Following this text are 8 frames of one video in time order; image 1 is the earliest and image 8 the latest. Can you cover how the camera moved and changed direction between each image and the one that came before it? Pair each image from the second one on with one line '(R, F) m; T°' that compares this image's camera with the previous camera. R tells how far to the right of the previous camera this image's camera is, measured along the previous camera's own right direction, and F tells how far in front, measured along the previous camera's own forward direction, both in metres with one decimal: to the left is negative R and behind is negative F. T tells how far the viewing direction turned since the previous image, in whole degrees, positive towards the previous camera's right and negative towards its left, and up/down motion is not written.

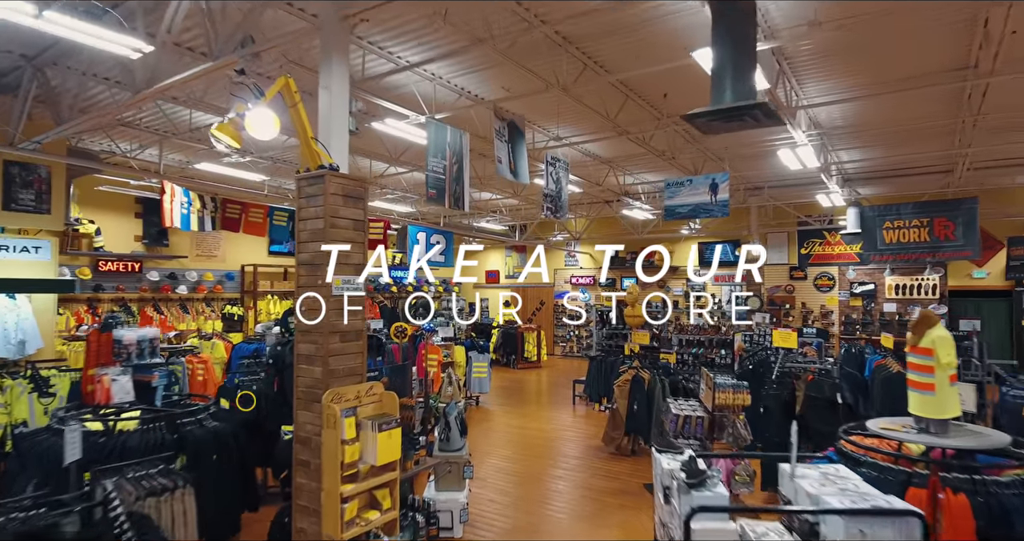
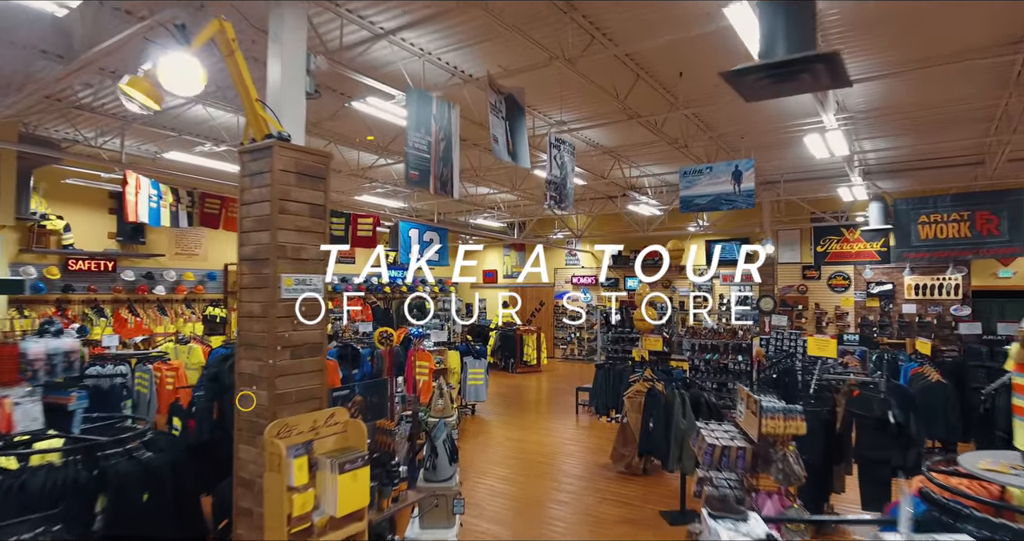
(0.0, +0.7) m; 0°
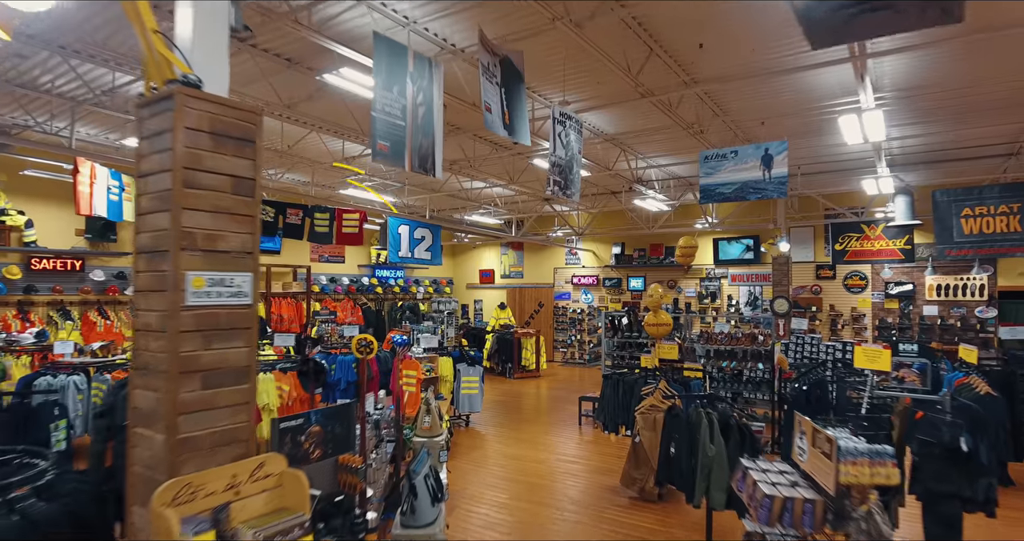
(0.0, +0.8) m; 0°
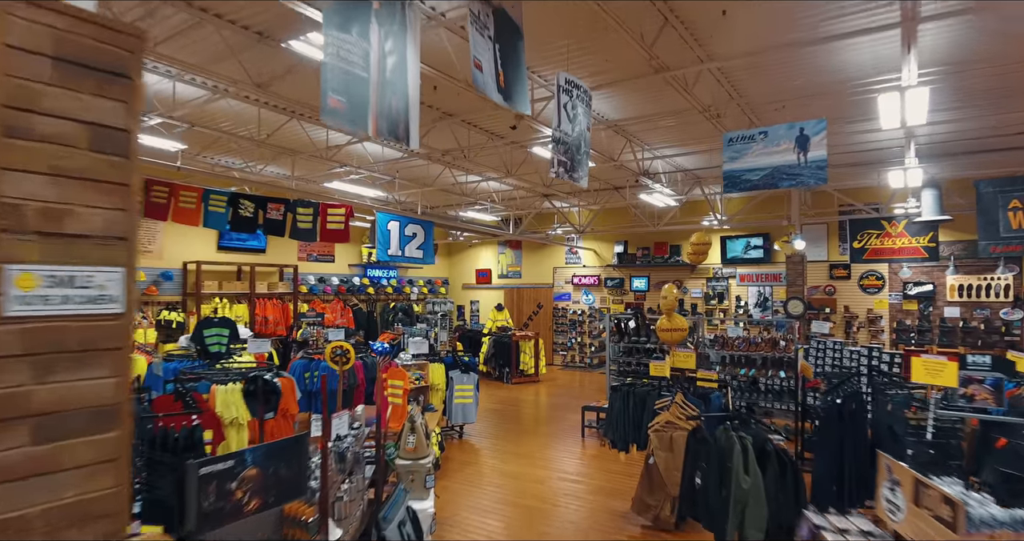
(0.0, +0.7) m; 0°
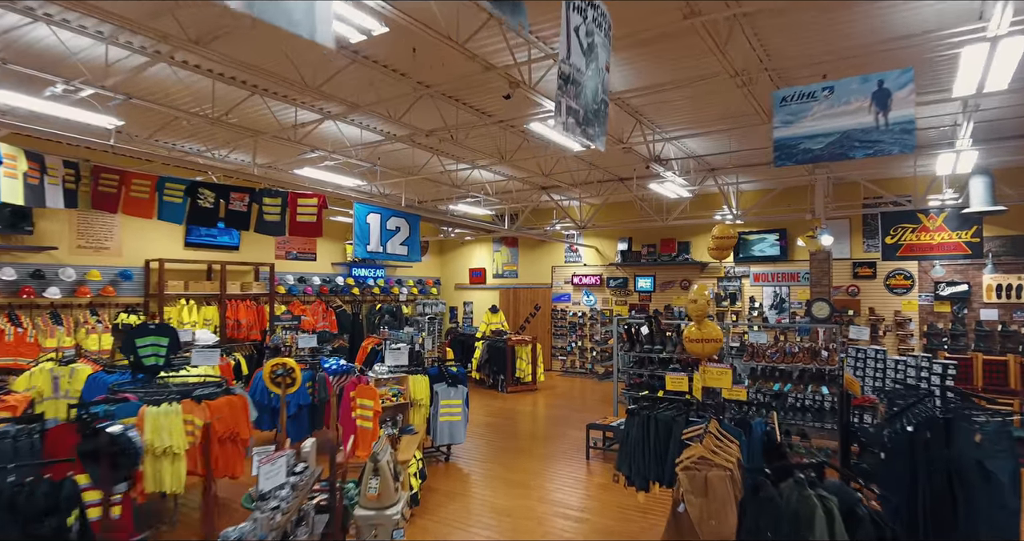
(0.0, +1.1) m; 0°
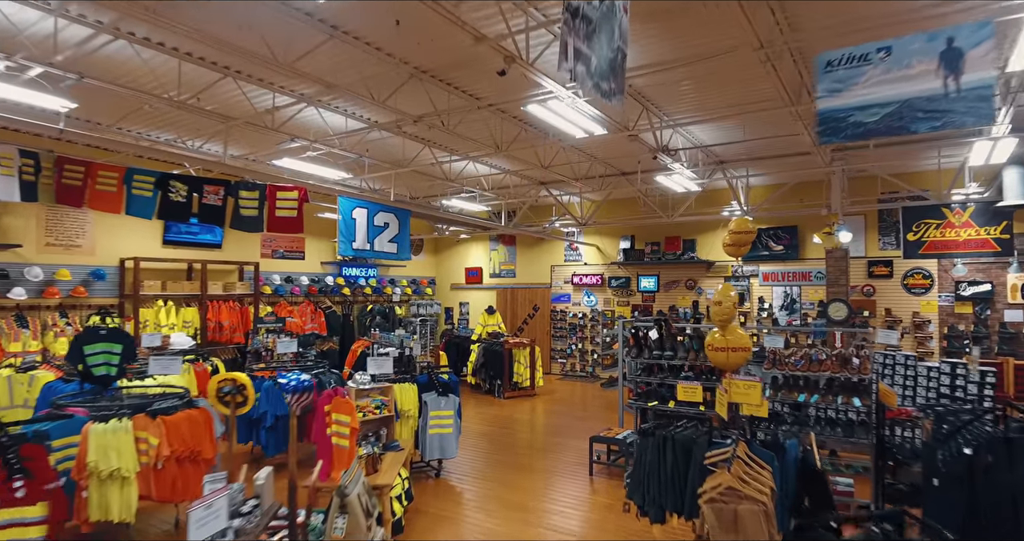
(0.0, +0.6) m; 0°
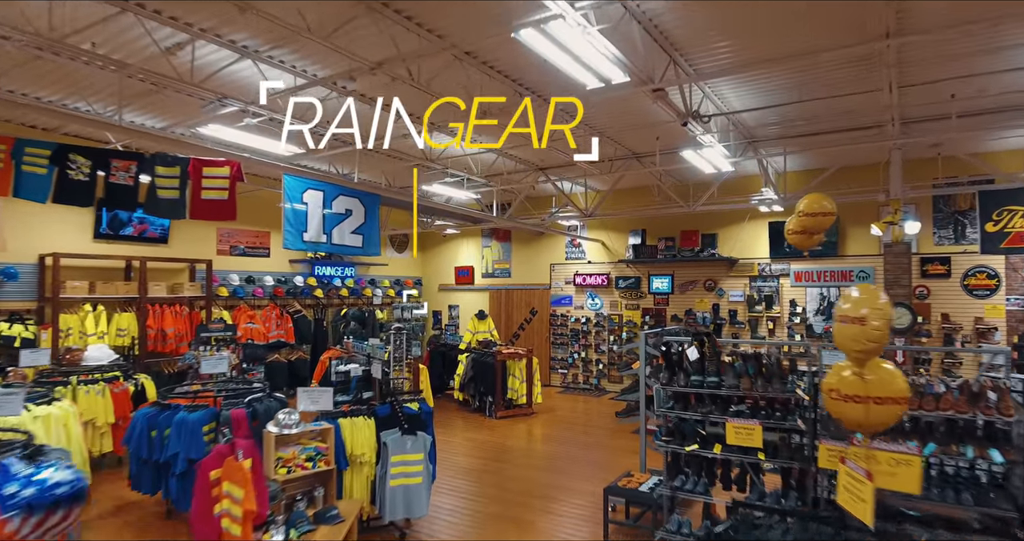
(+0.1, +1.6) m; 0°
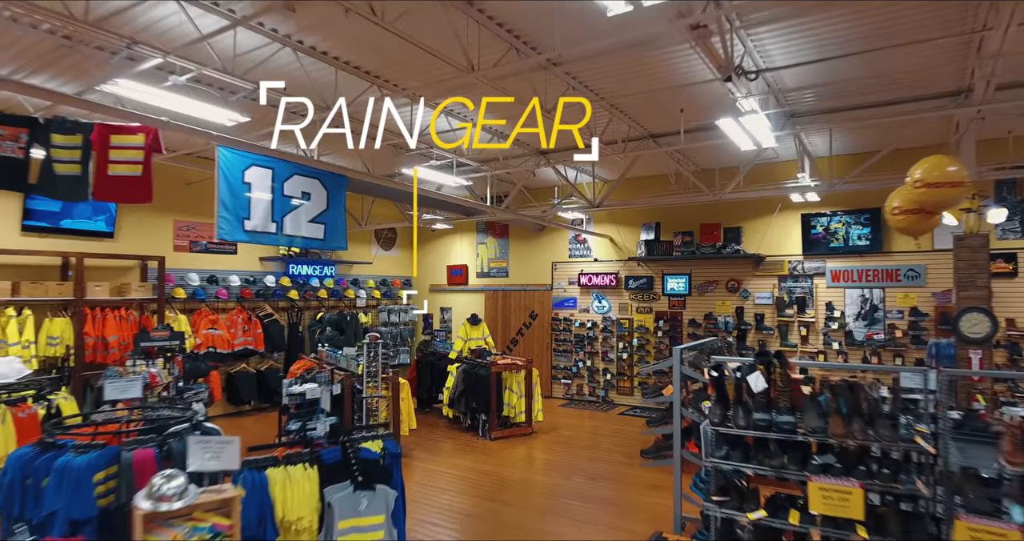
(0.0, +1.3) m; 0°
